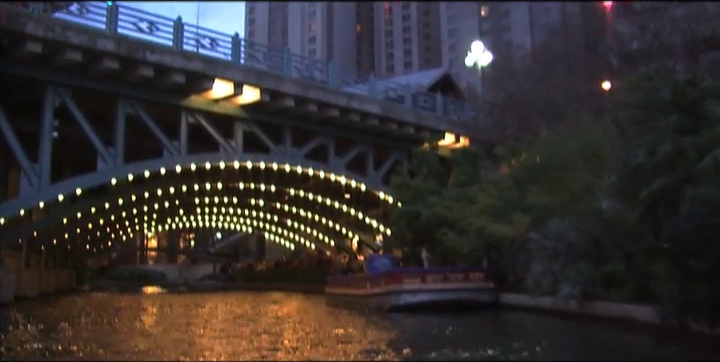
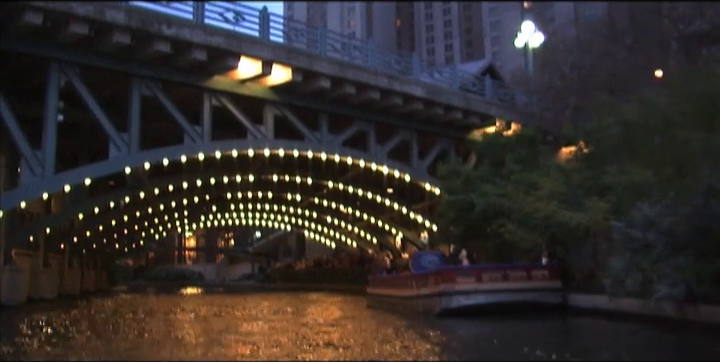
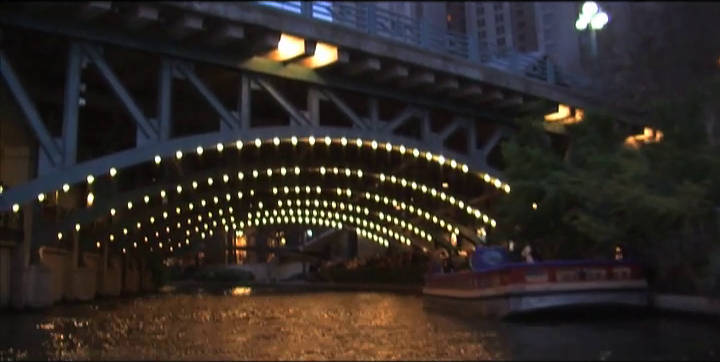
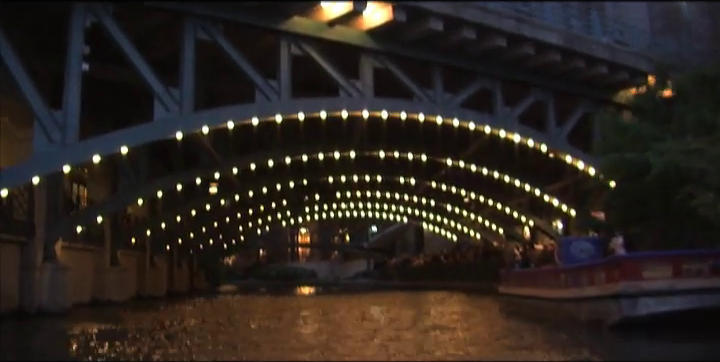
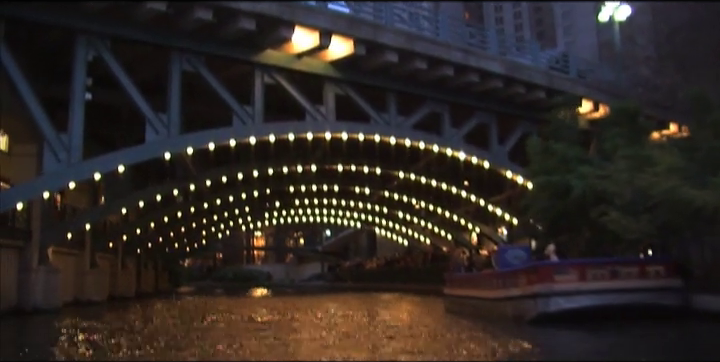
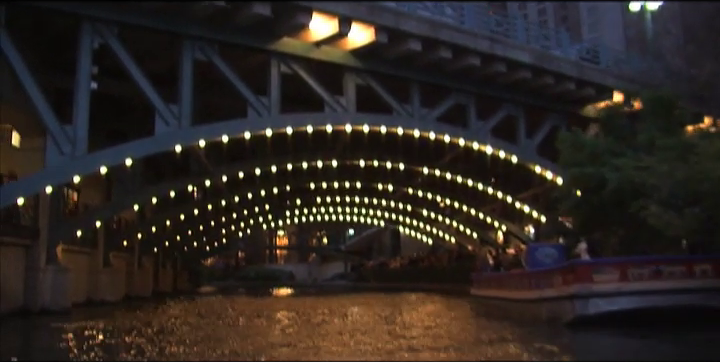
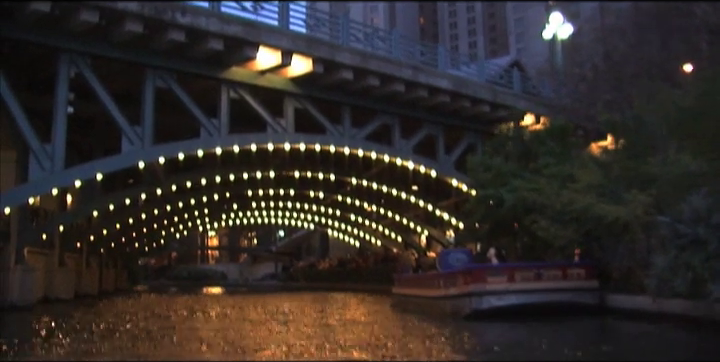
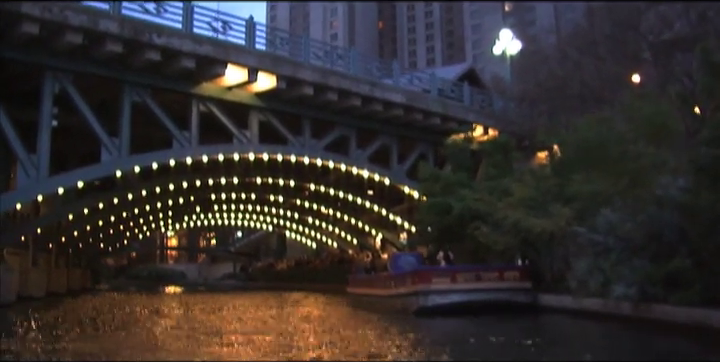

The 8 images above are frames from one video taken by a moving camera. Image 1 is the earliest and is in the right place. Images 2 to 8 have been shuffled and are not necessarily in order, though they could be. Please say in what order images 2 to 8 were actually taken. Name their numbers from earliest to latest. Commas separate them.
8, 2, 7, 3, 5, 6, 4
